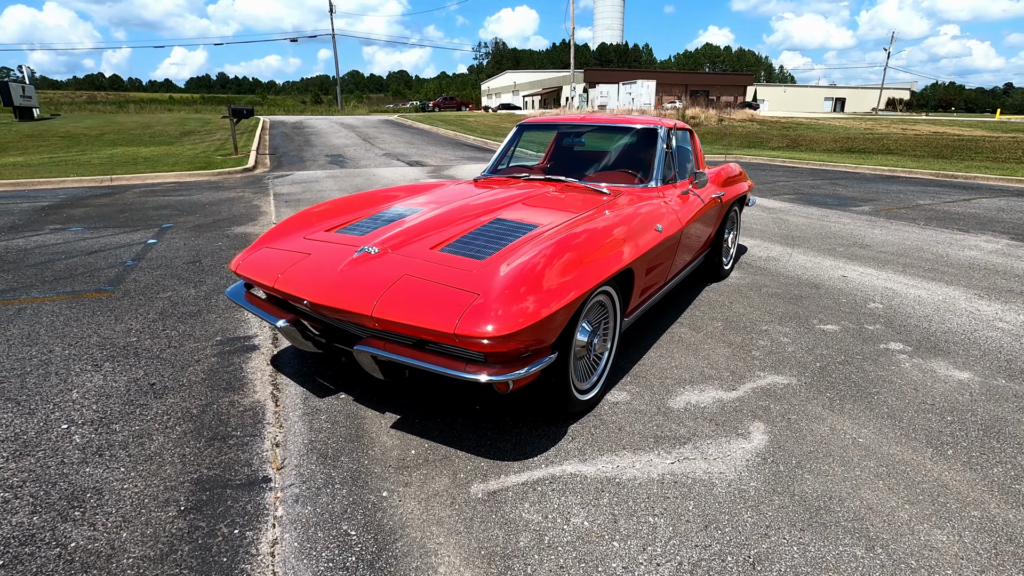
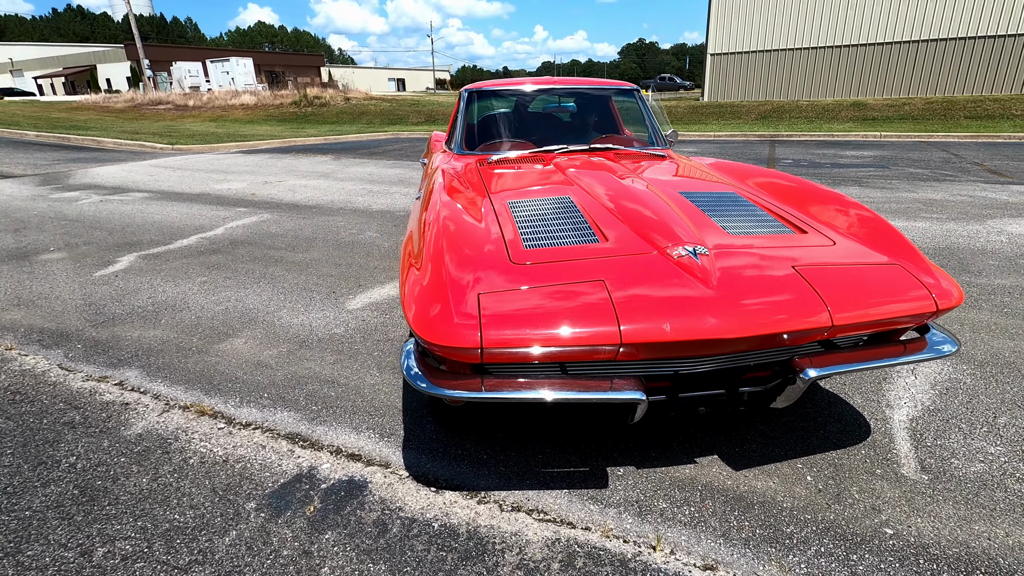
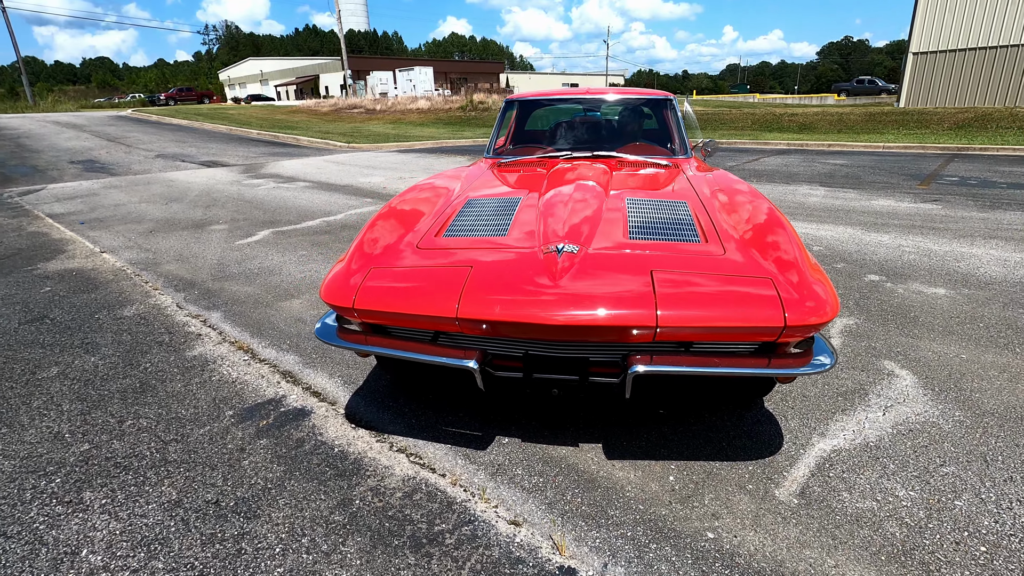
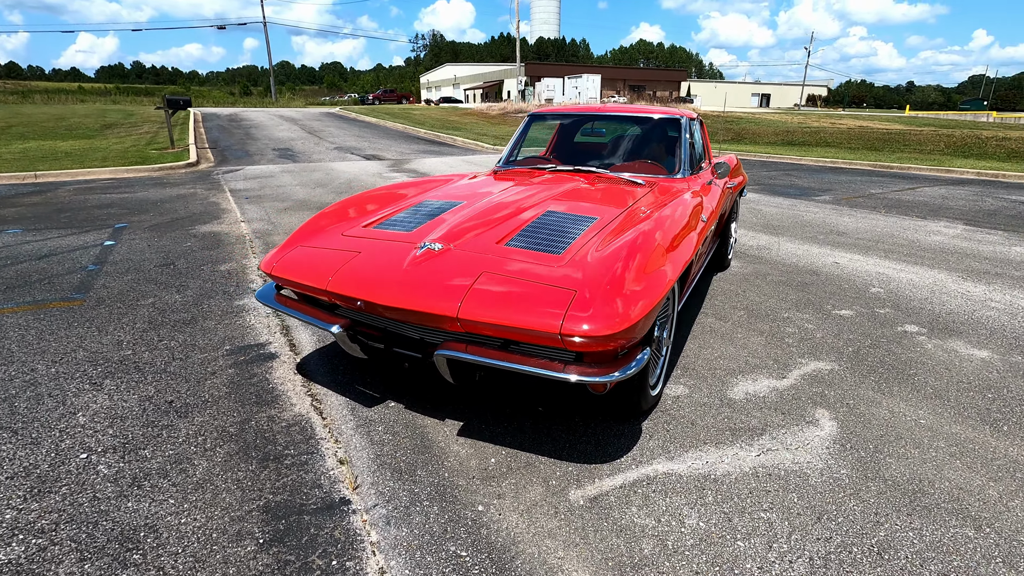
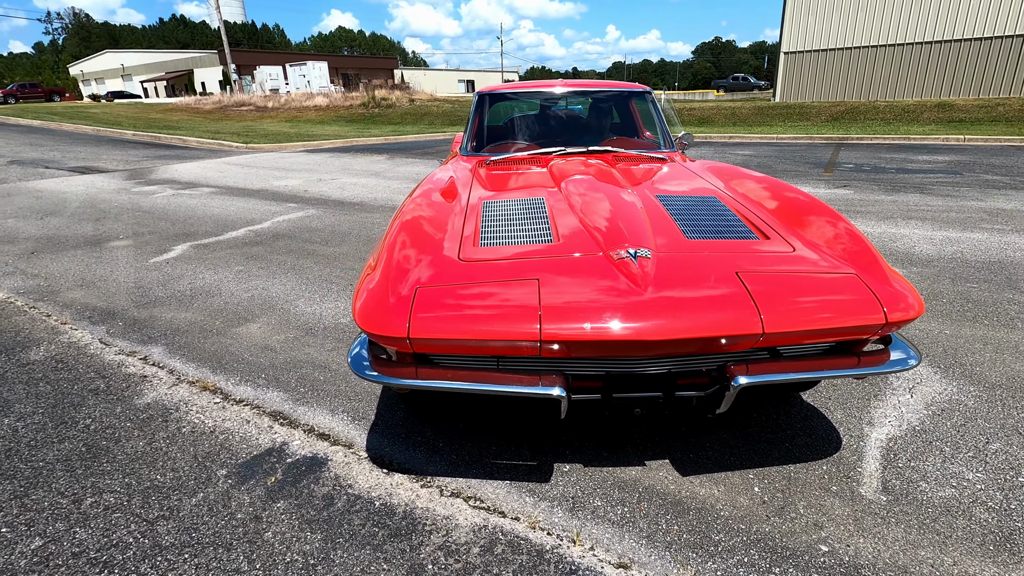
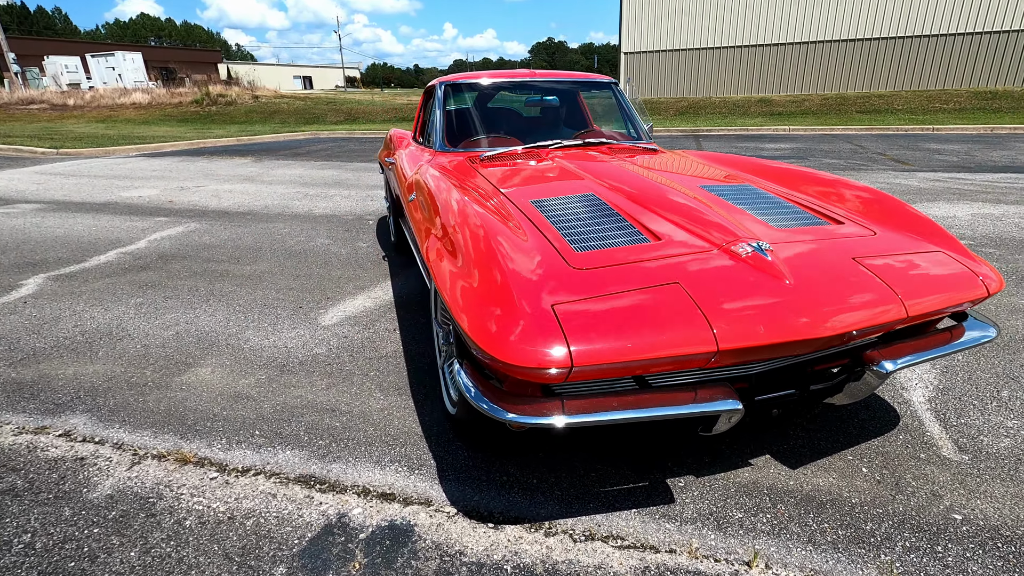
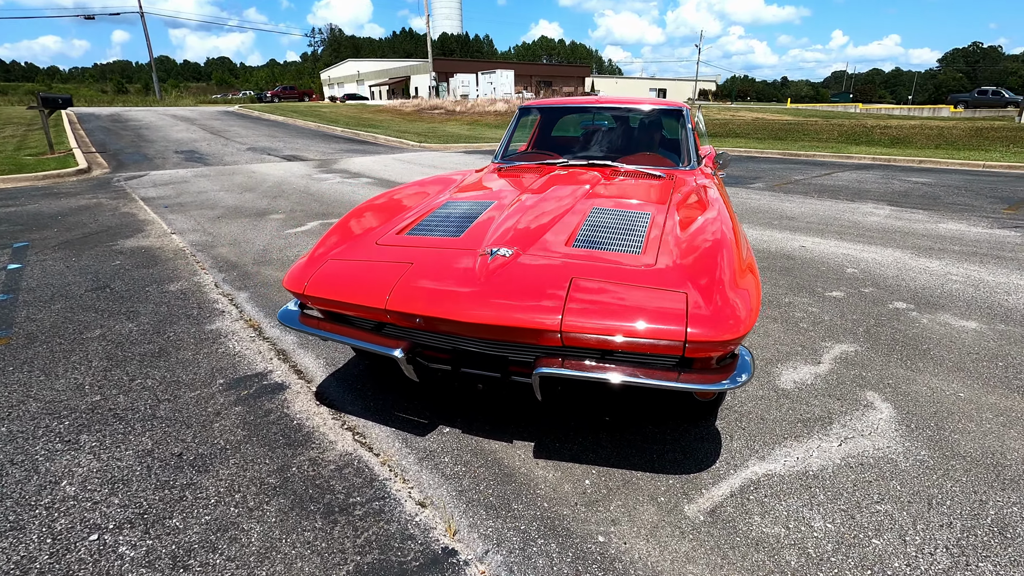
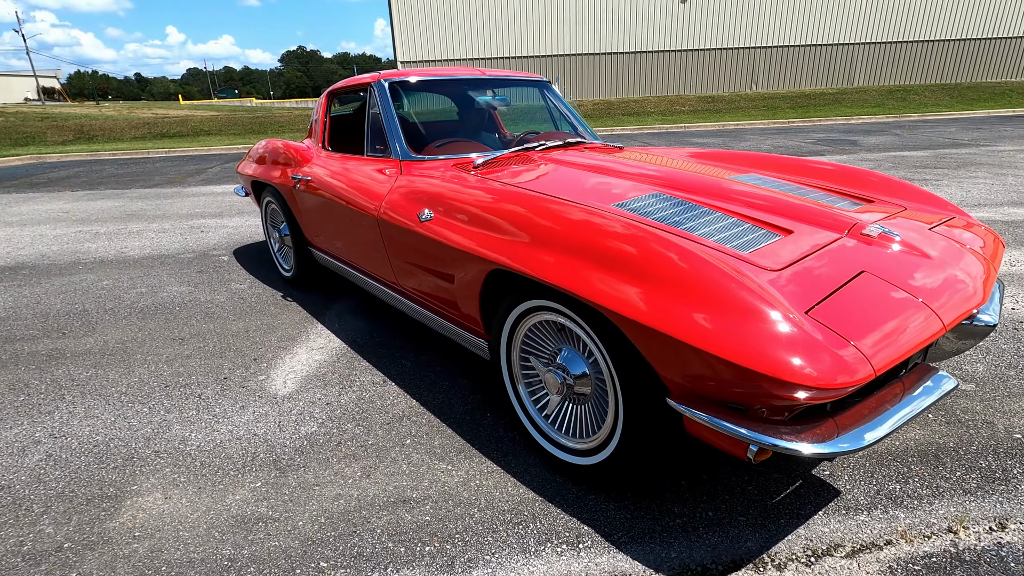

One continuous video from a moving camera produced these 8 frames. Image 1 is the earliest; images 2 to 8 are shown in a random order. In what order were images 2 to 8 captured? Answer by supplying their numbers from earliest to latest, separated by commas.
4, 7, 3, 5, 2, 6, 8
